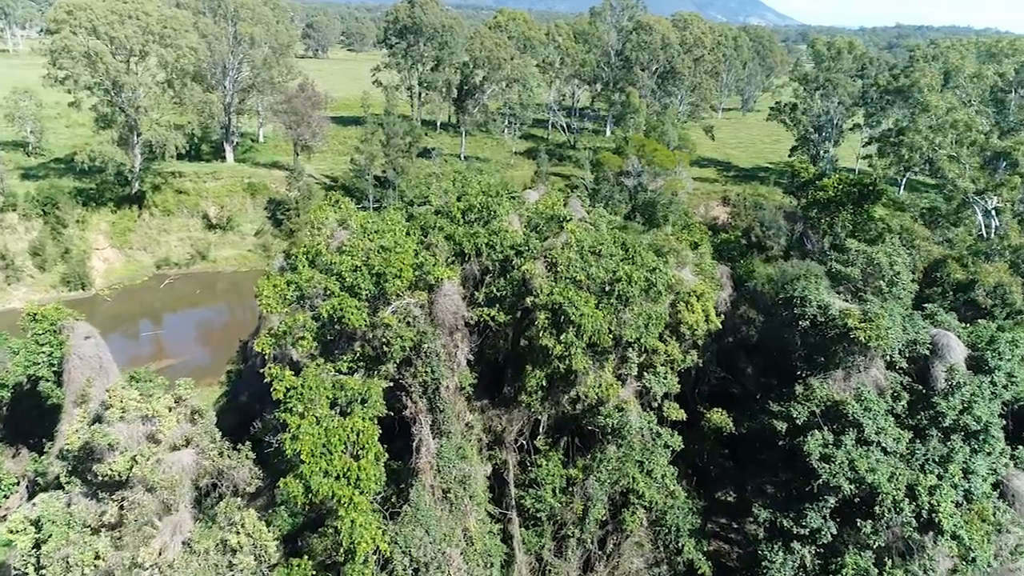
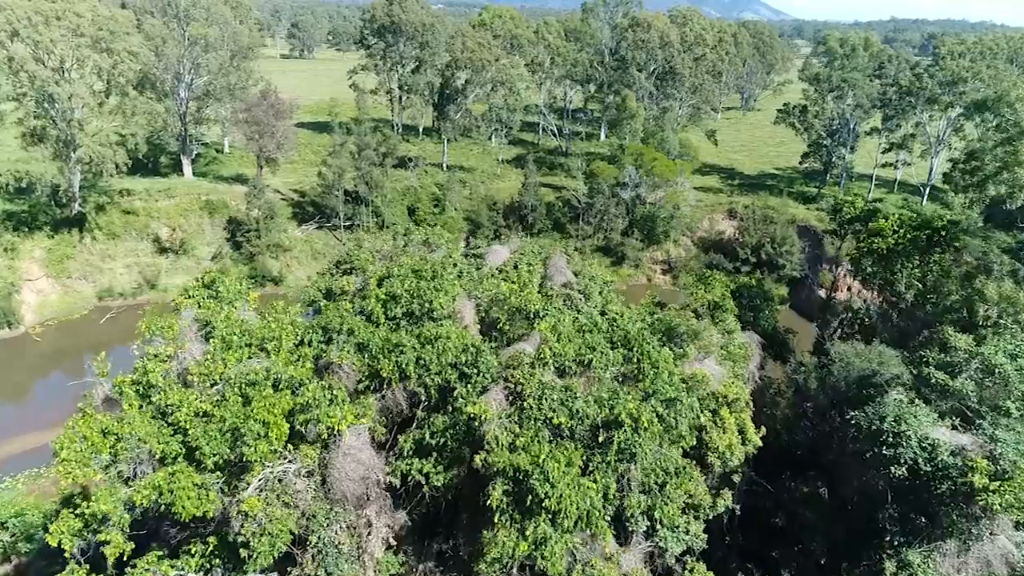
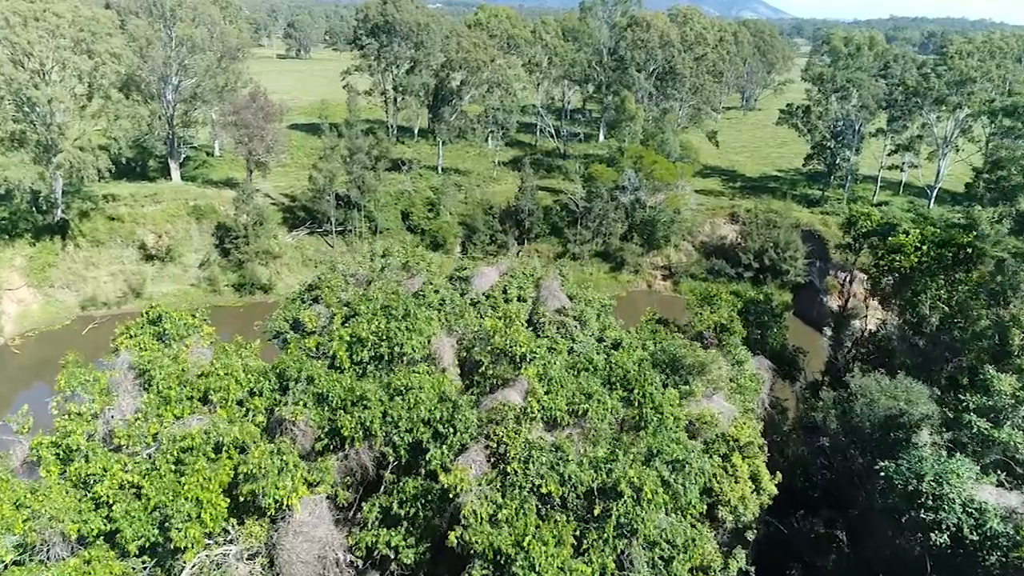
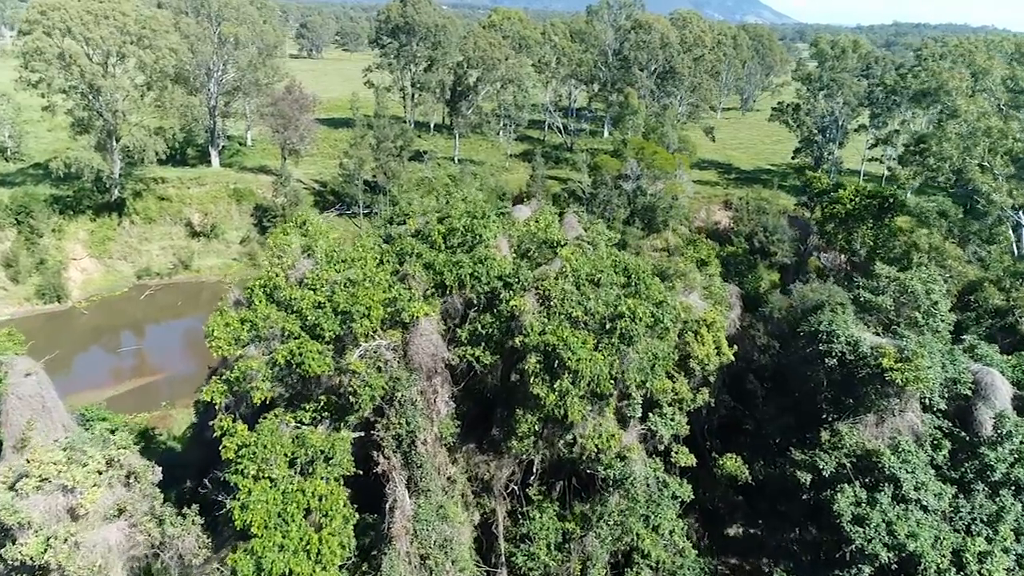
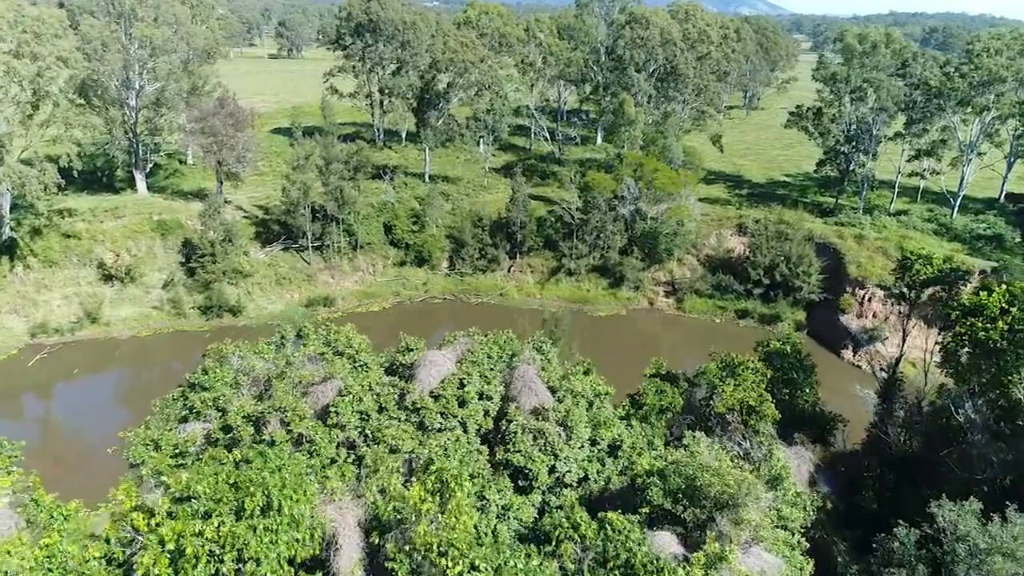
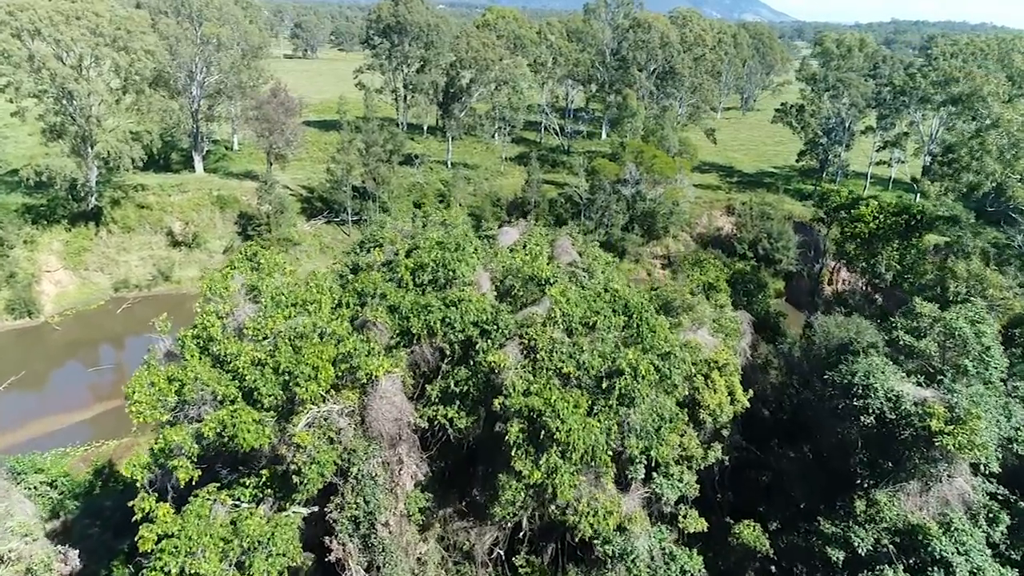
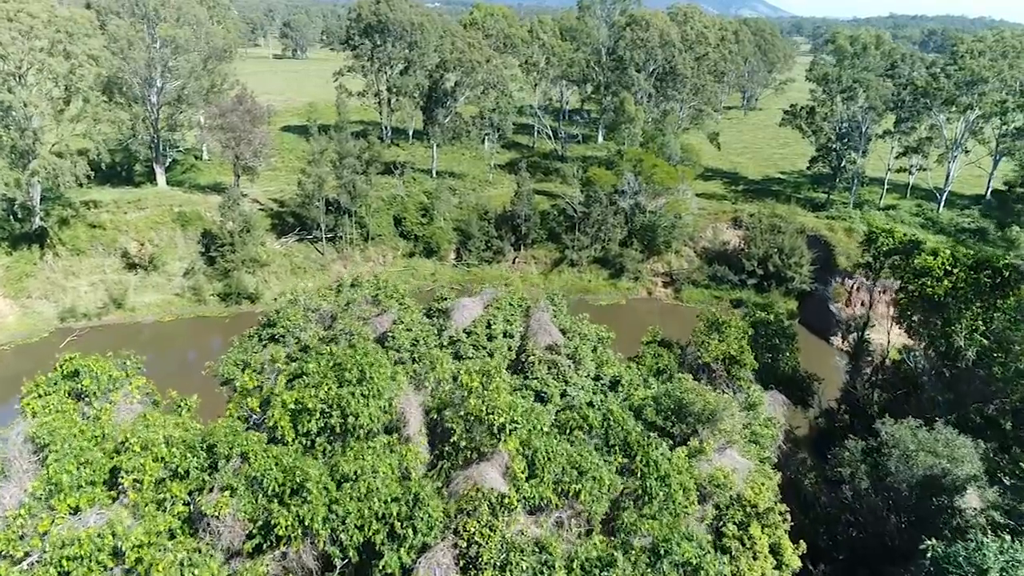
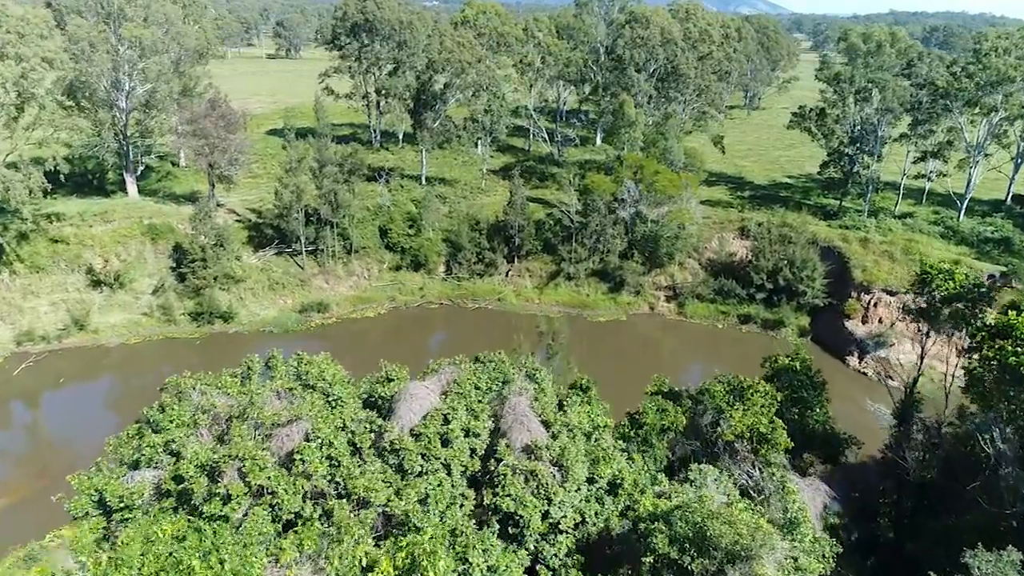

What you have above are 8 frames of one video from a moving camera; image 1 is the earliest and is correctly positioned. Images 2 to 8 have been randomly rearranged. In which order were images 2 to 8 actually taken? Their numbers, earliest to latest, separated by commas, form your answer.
4, 6, 2, 3, 7, 5, 8
